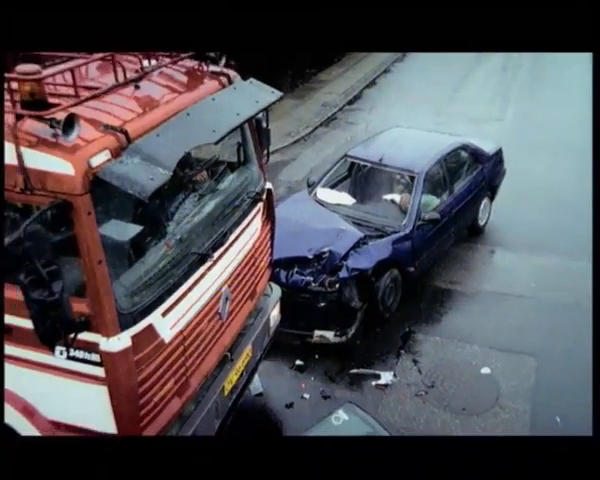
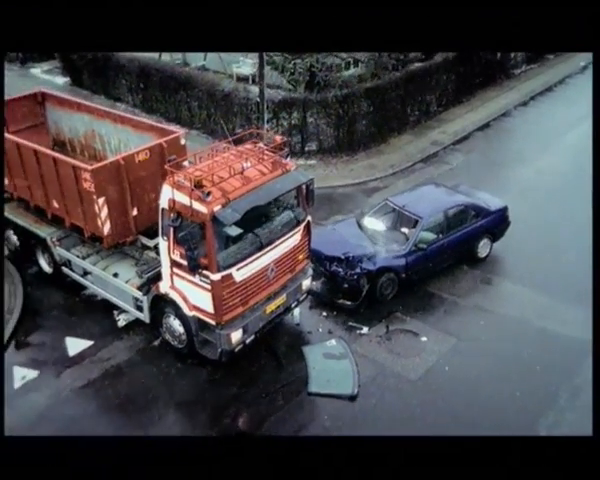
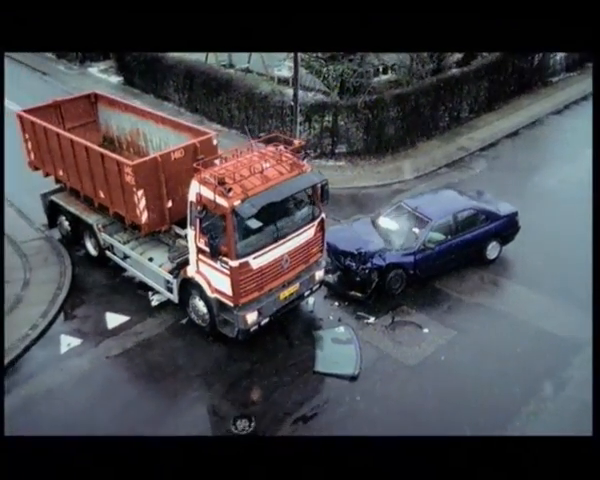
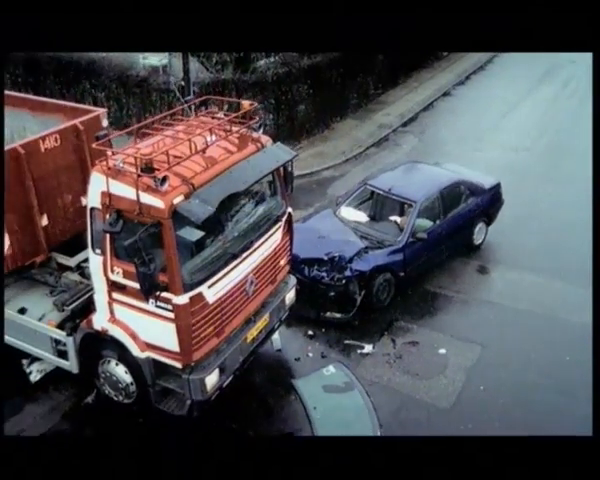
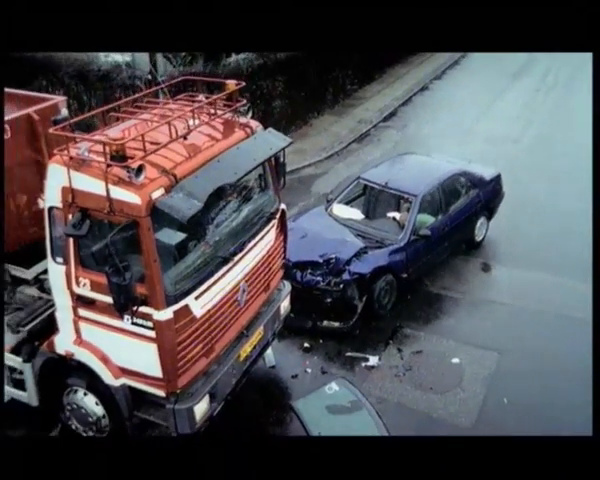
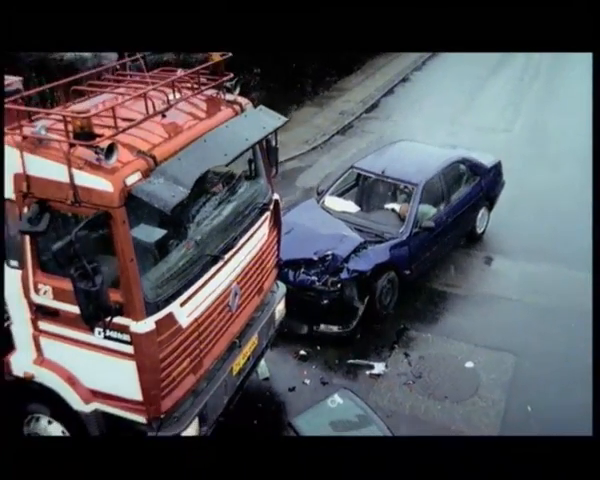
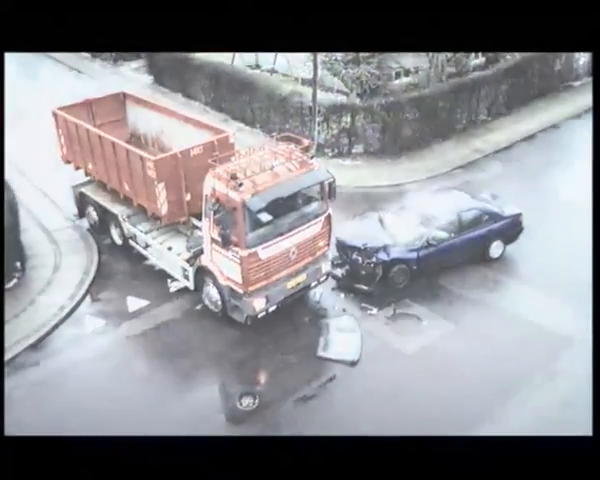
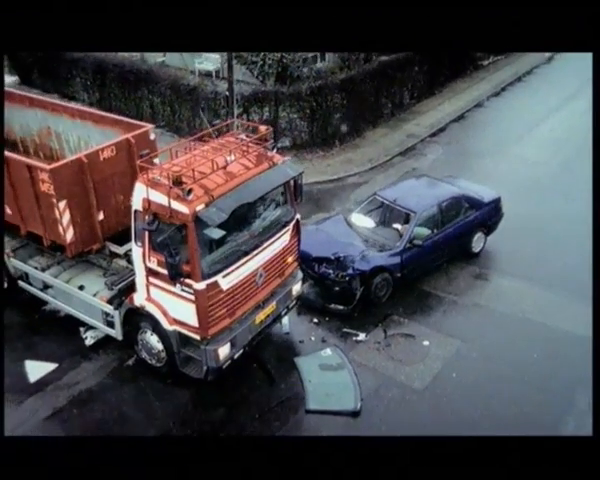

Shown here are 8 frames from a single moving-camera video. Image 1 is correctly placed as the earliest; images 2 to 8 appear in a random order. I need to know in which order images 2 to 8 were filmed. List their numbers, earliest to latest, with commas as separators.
6, 5, 4, 8, 2, 3, 7
